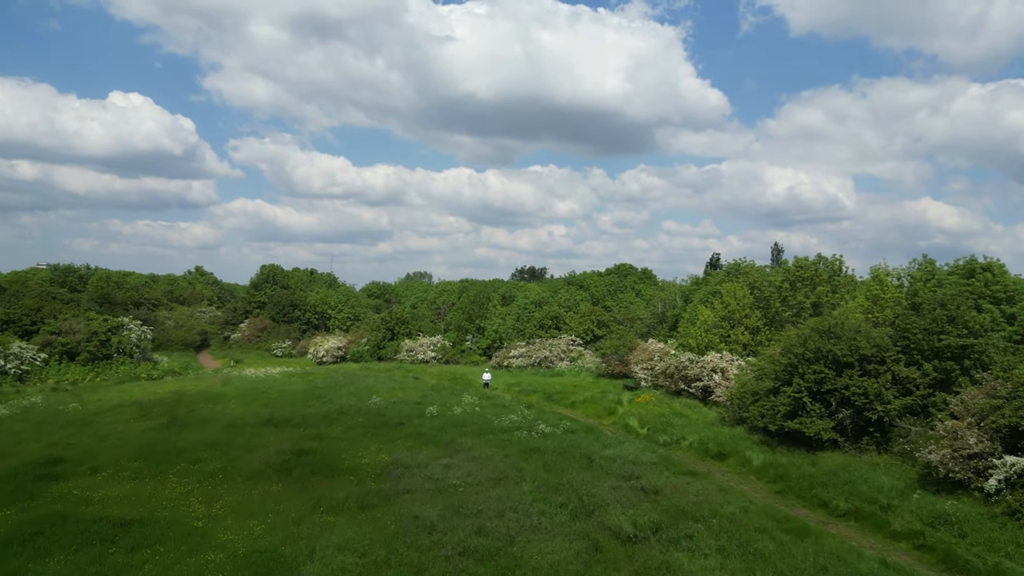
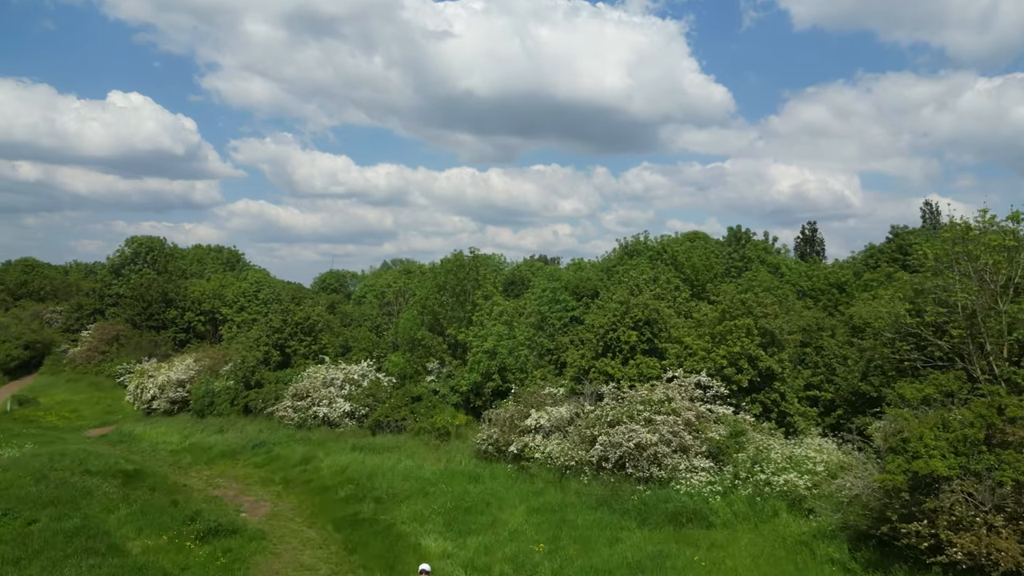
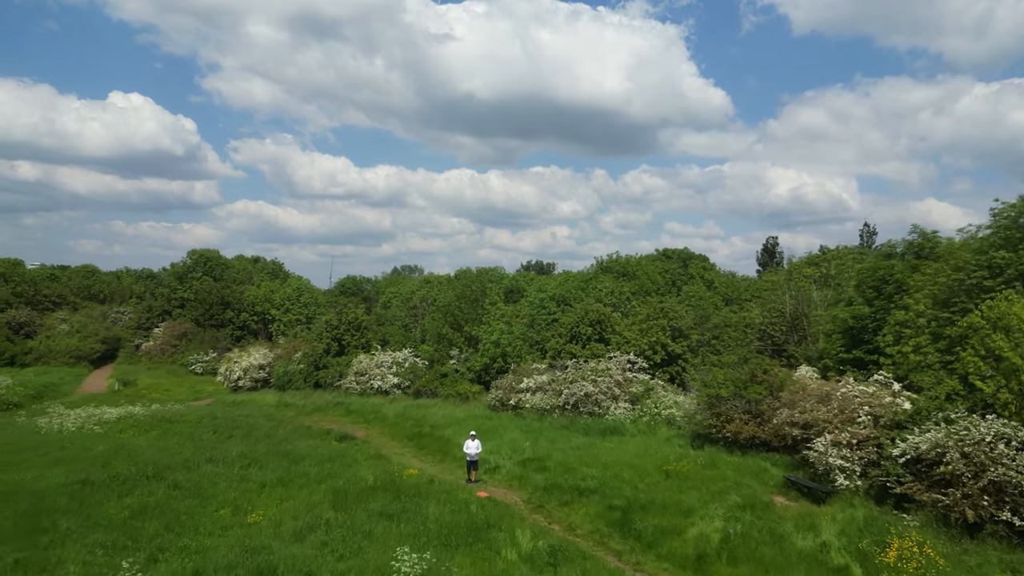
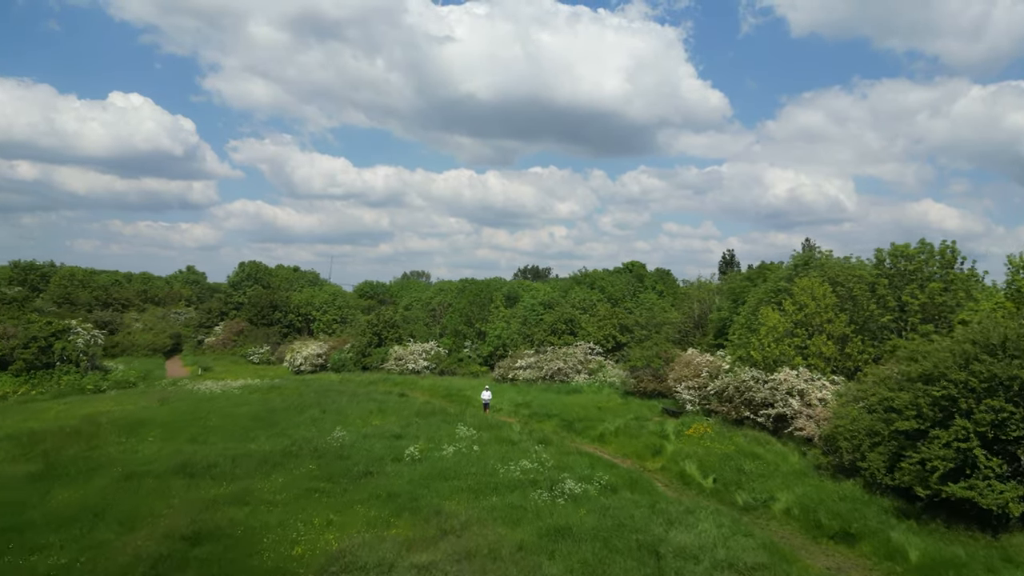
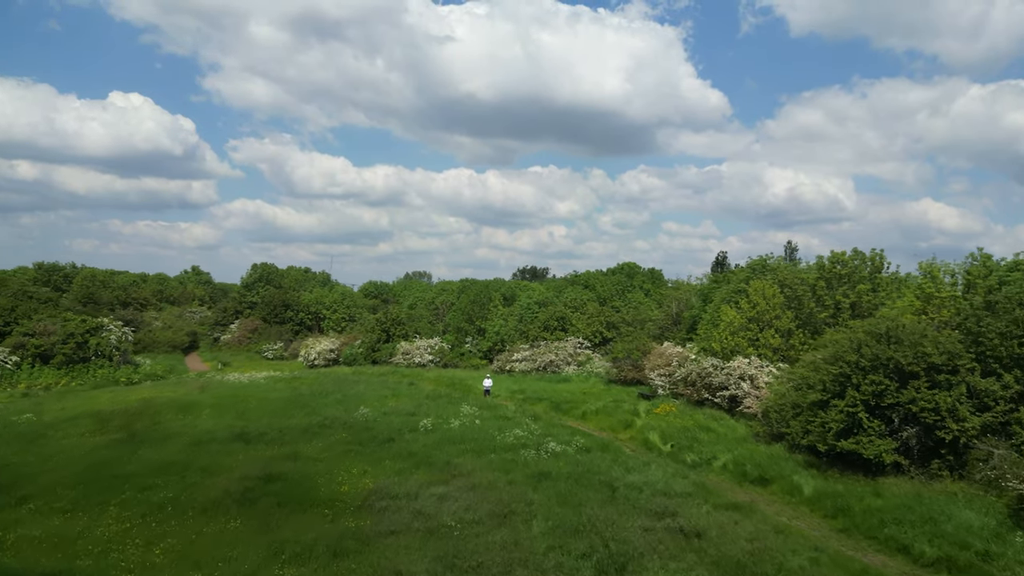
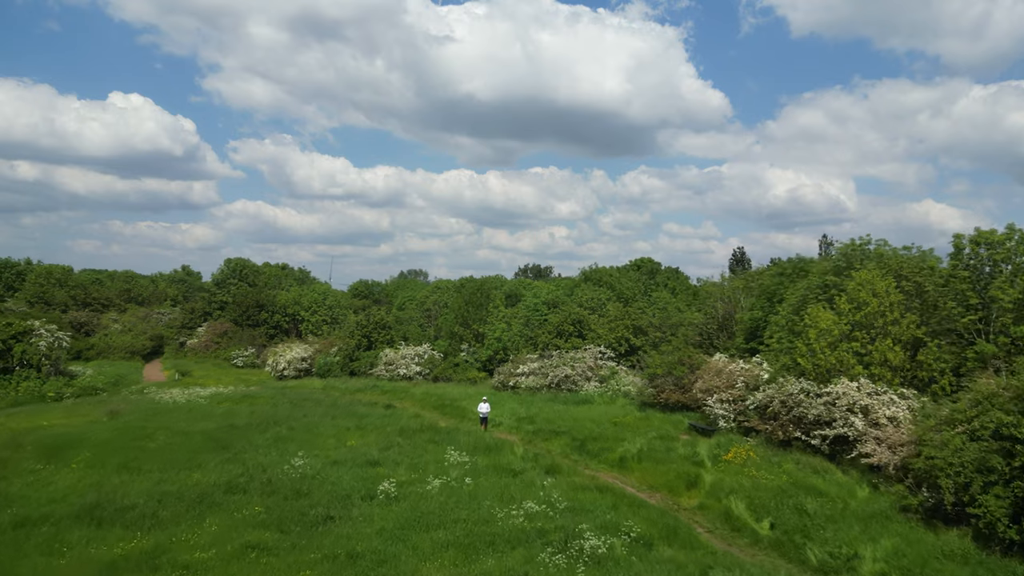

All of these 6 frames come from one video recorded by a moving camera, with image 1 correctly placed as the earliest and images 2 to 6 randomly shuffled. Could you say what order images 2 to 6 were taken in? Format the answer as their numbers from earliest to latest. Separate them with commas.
5, 4, 6, 3, 2
